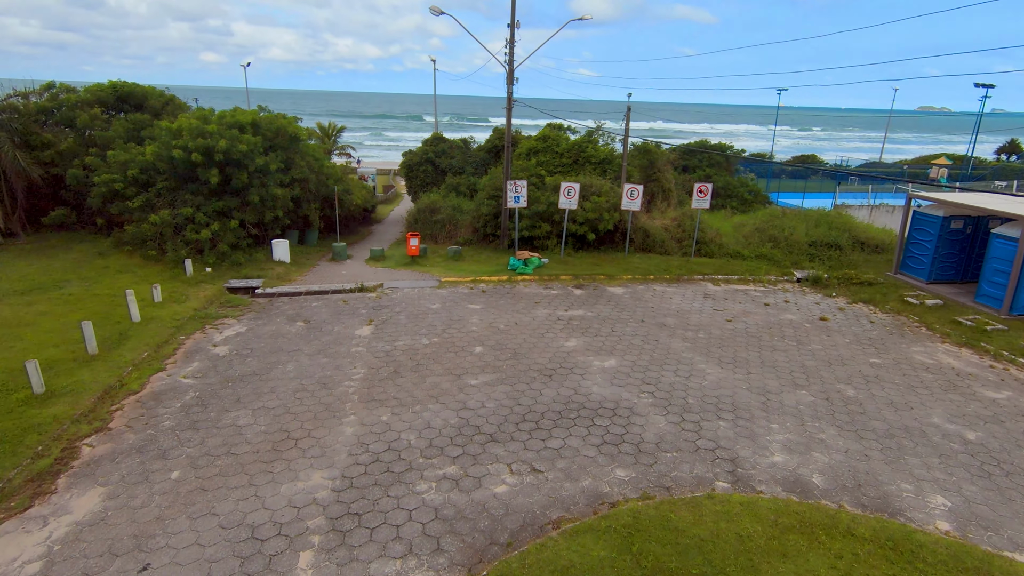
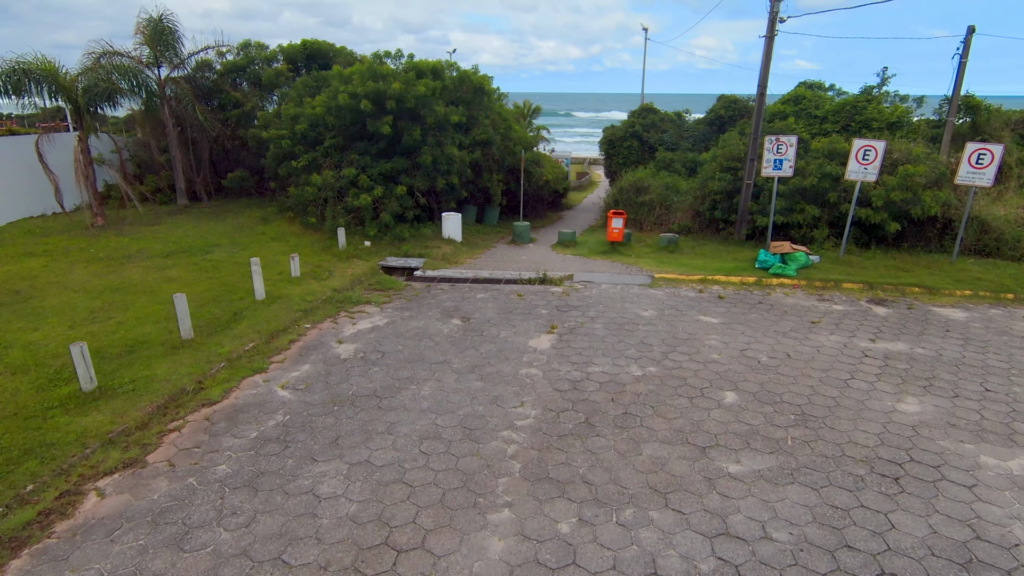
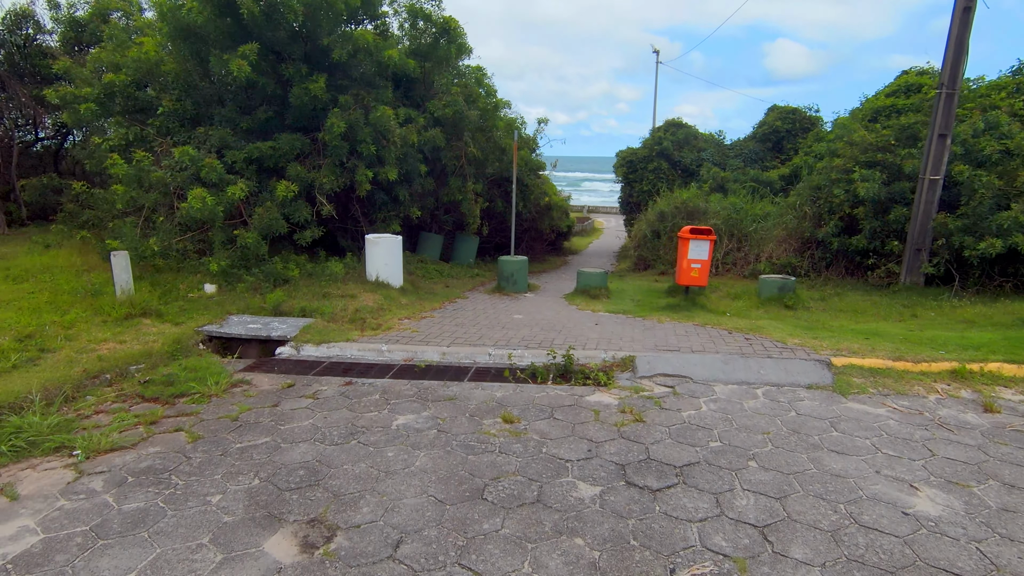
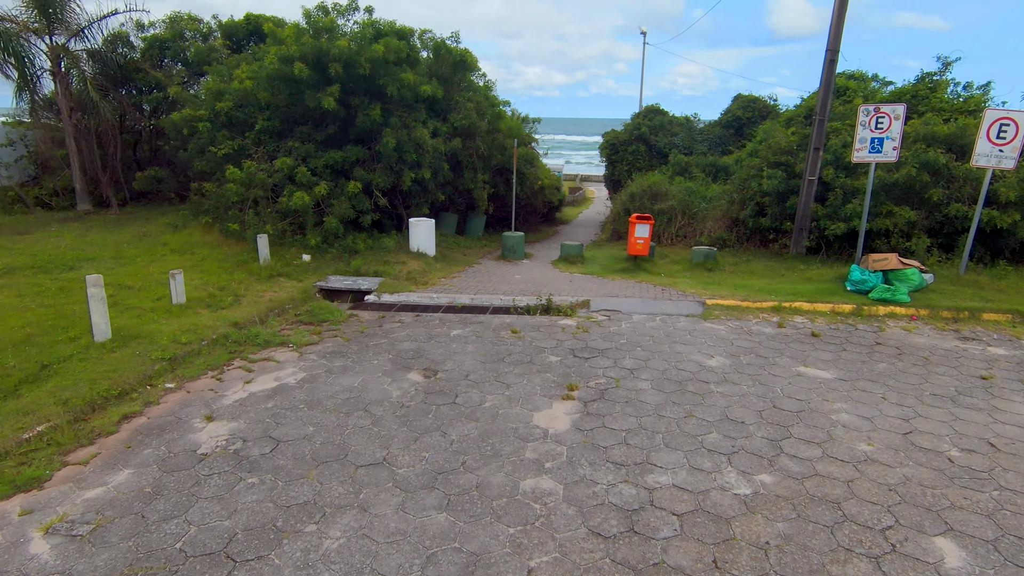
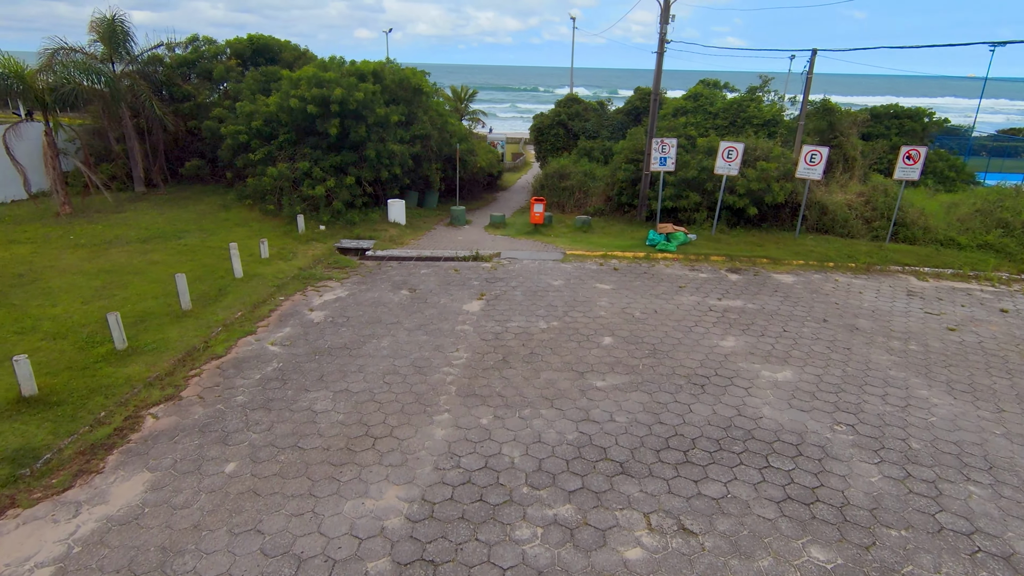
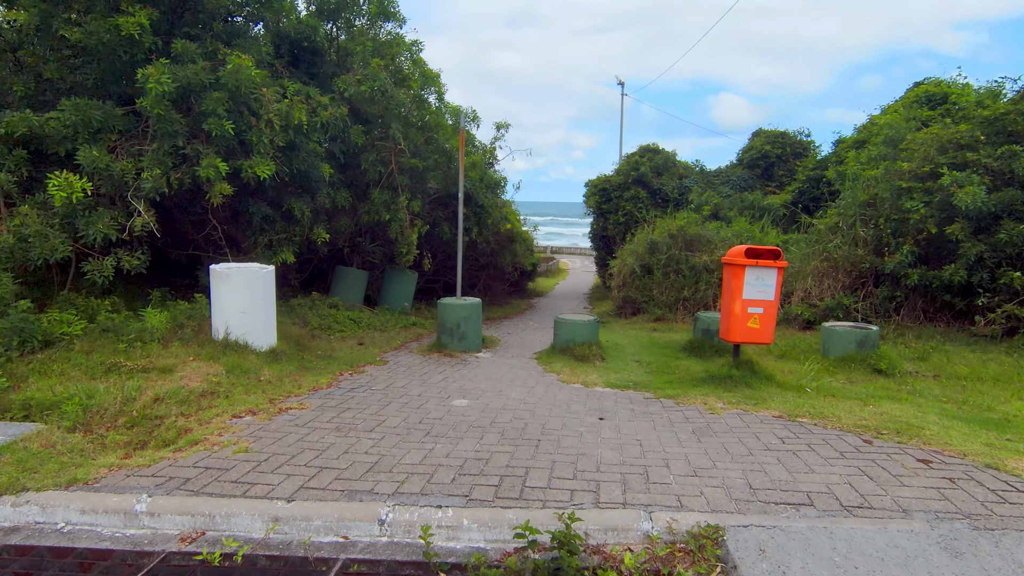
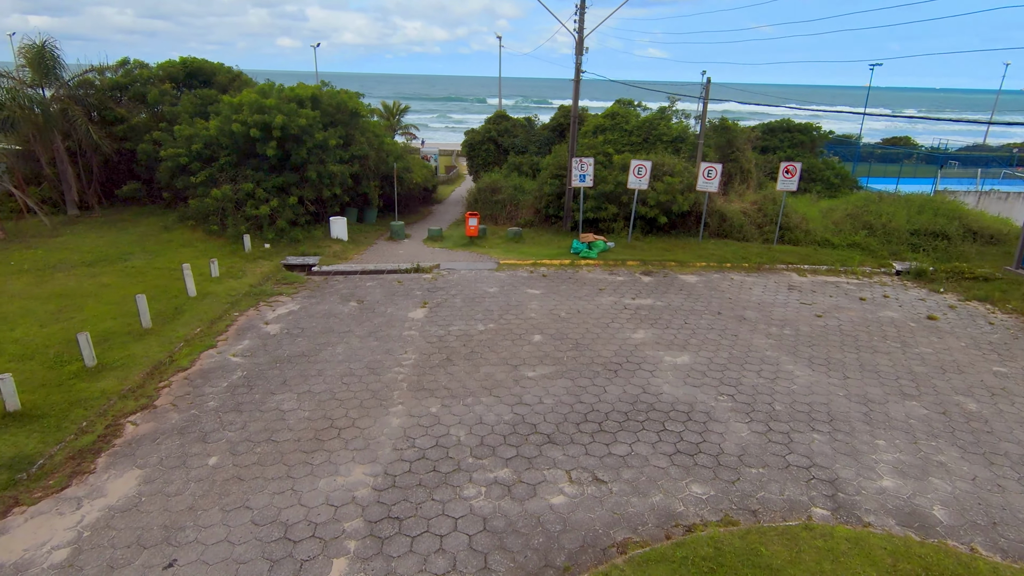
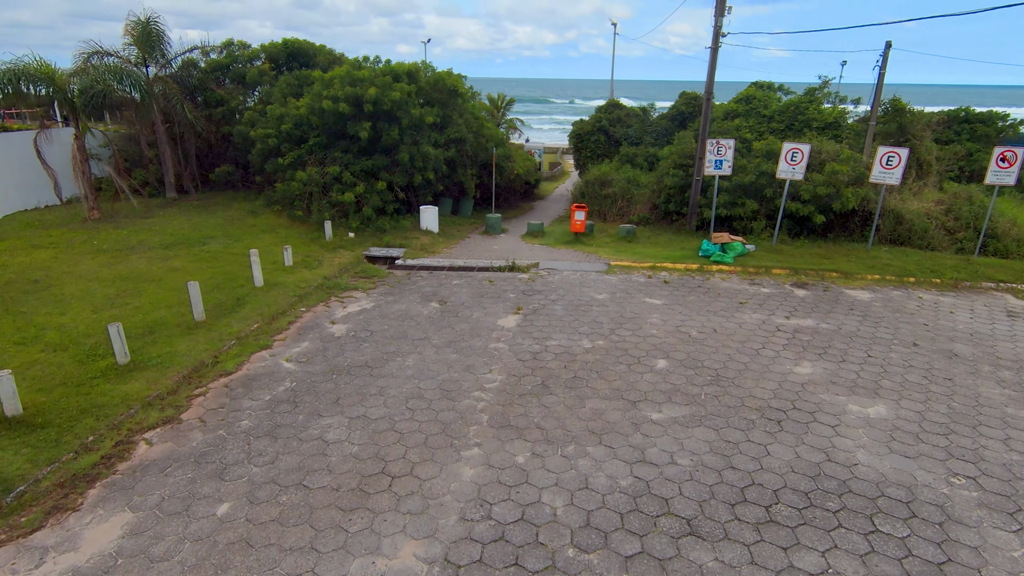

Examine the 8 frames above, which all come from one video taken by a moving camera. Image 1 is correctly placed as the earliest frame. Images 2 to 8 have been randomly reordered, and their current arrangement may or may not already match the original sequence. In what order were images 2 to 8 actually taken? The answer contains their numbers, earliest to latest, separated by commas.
7, 5, 8, 2, 4, 3, 6
